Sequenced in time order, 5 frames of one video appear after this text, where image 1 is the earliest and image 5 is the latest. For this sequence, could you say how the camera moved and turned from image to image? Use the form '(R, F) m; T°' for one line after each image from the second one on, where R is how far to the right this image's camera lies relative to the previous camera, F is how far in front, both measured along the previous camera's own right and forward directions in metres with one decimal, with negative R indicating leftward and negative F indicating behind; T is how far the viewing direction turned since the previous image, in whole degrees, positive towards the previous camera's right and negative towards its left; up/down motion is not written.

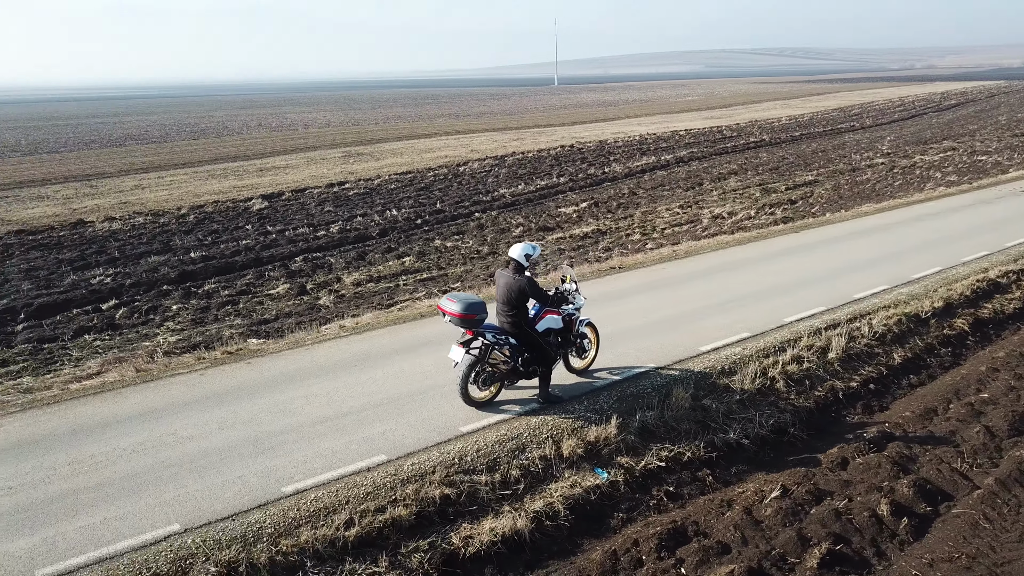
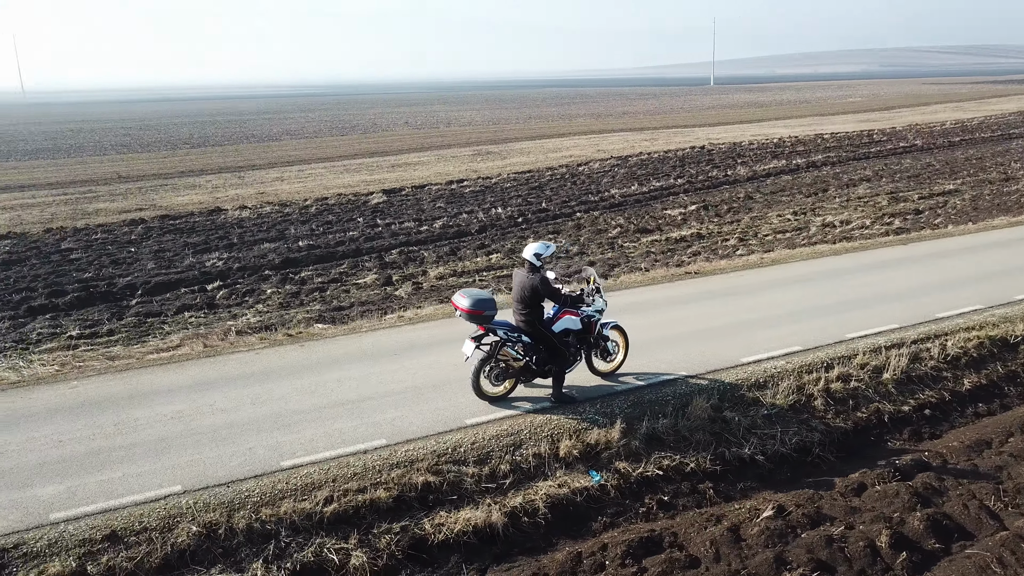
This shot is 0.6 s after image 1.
(+1.4, 0.0) m; -10°
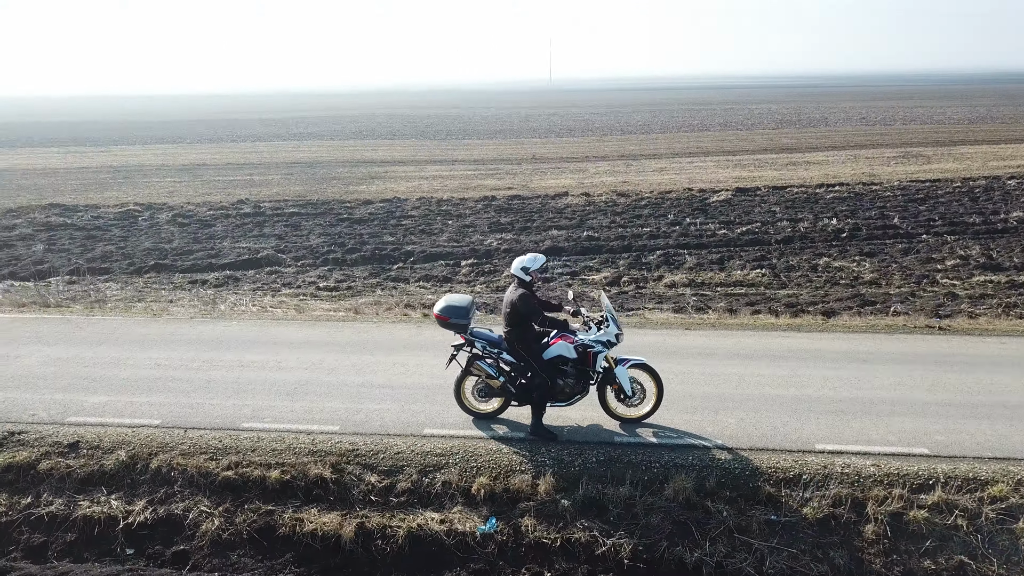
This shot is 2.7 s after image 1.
(+4.3, +2.0) m; -32°
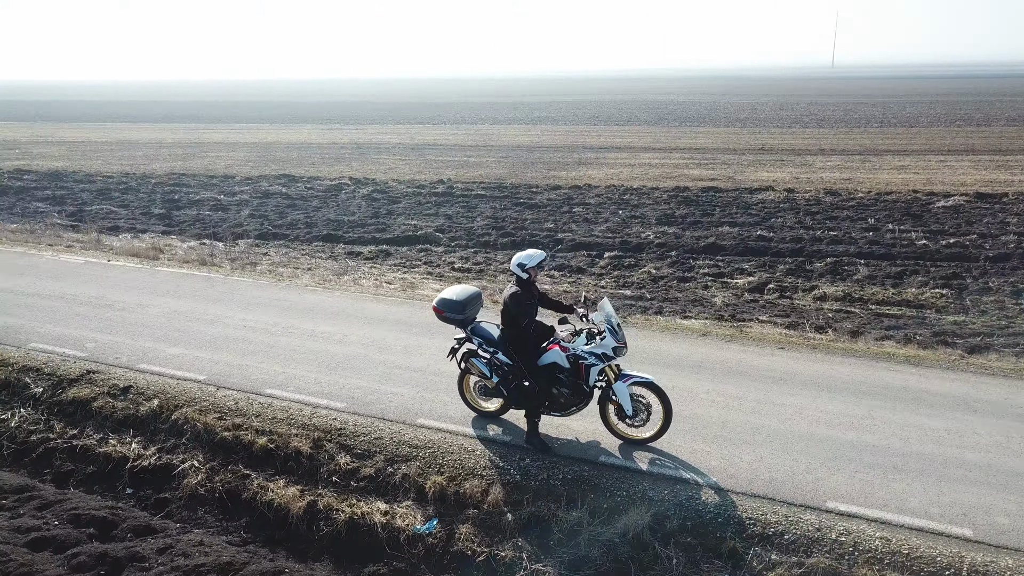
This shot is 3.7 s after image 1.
(+2.3, +0.8) m; -18°
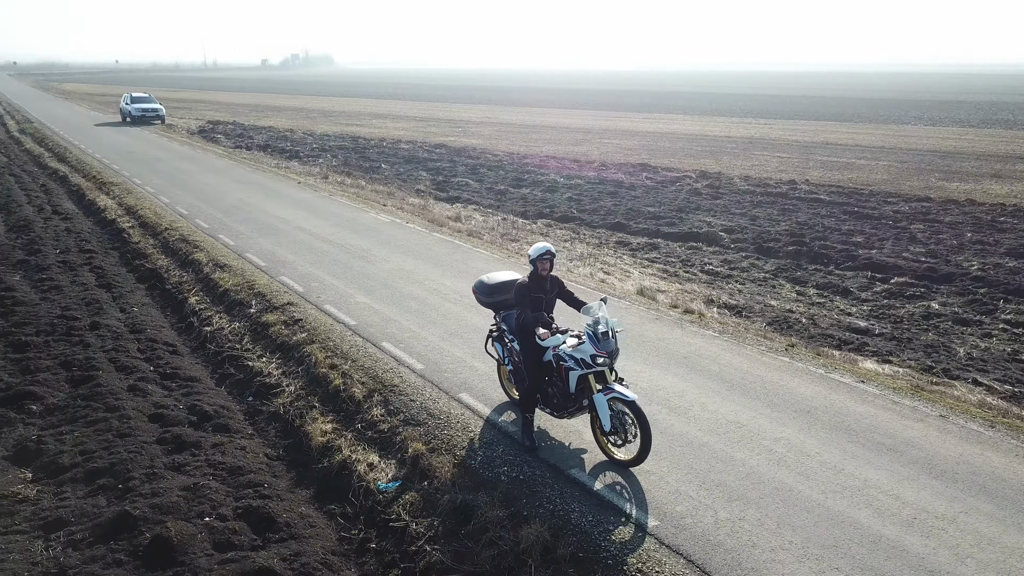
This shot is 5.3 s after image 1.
(+3.5, +1.0) m; -30°
